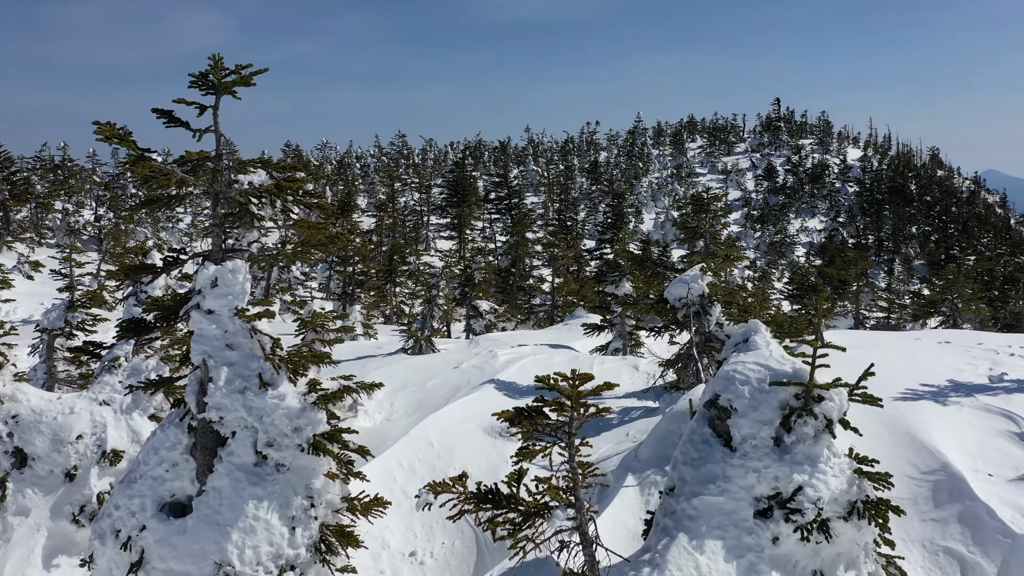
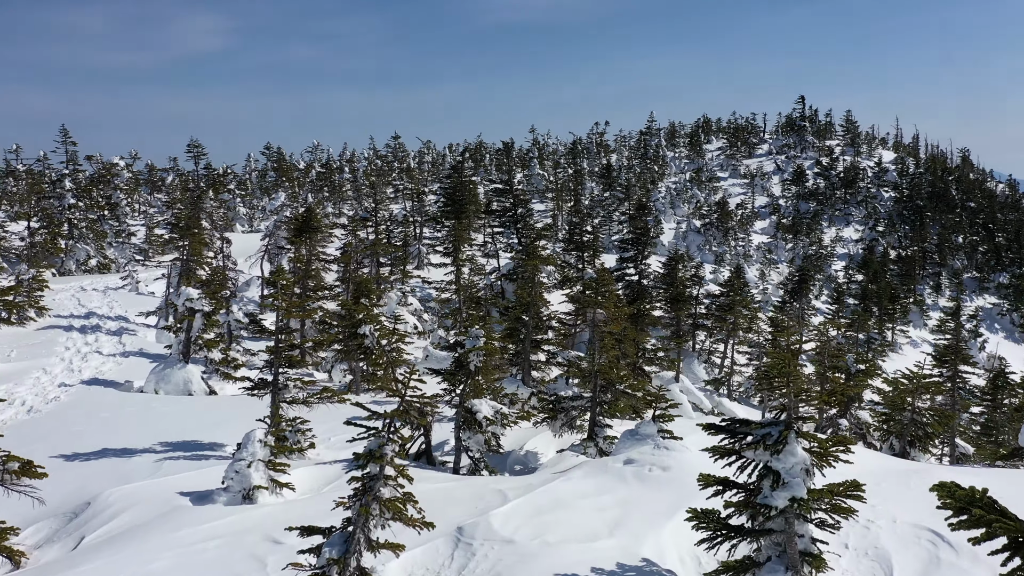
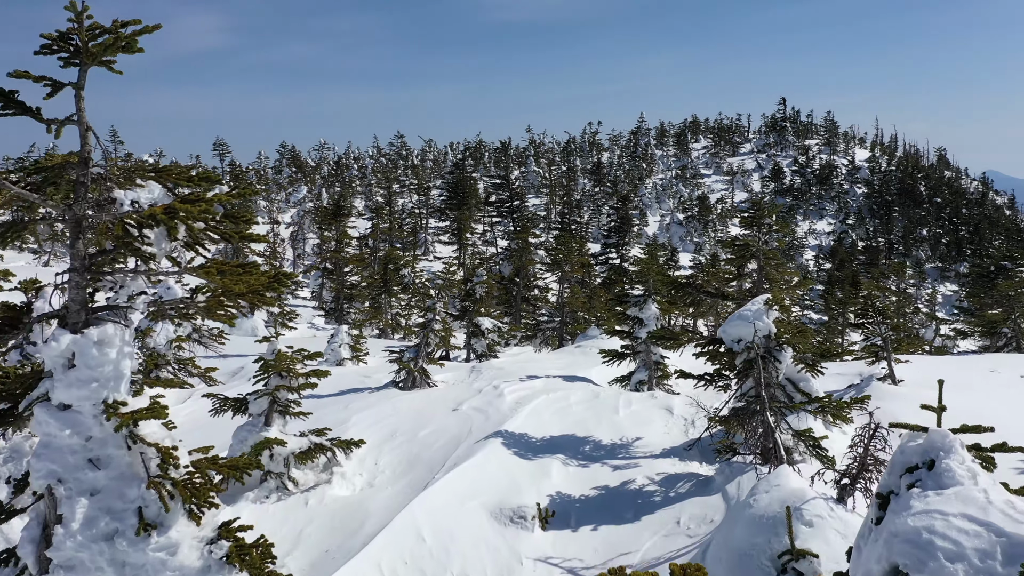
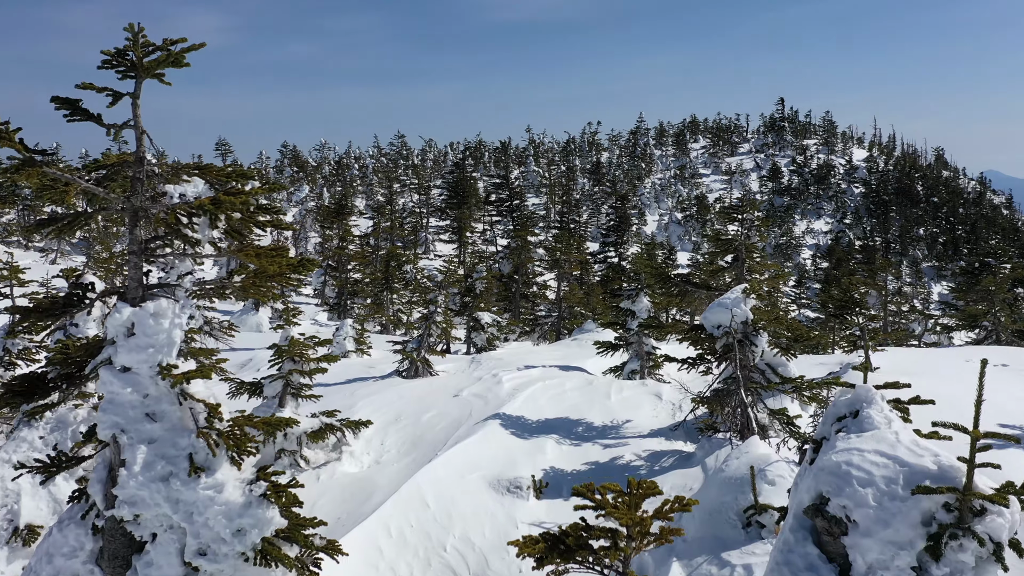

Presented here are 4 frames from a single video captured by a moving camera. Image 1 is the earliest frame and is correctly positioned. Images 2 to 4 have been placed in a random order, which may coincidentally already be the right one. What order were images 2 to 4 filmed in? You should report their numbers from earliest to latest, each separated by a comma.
4, 3, 2
